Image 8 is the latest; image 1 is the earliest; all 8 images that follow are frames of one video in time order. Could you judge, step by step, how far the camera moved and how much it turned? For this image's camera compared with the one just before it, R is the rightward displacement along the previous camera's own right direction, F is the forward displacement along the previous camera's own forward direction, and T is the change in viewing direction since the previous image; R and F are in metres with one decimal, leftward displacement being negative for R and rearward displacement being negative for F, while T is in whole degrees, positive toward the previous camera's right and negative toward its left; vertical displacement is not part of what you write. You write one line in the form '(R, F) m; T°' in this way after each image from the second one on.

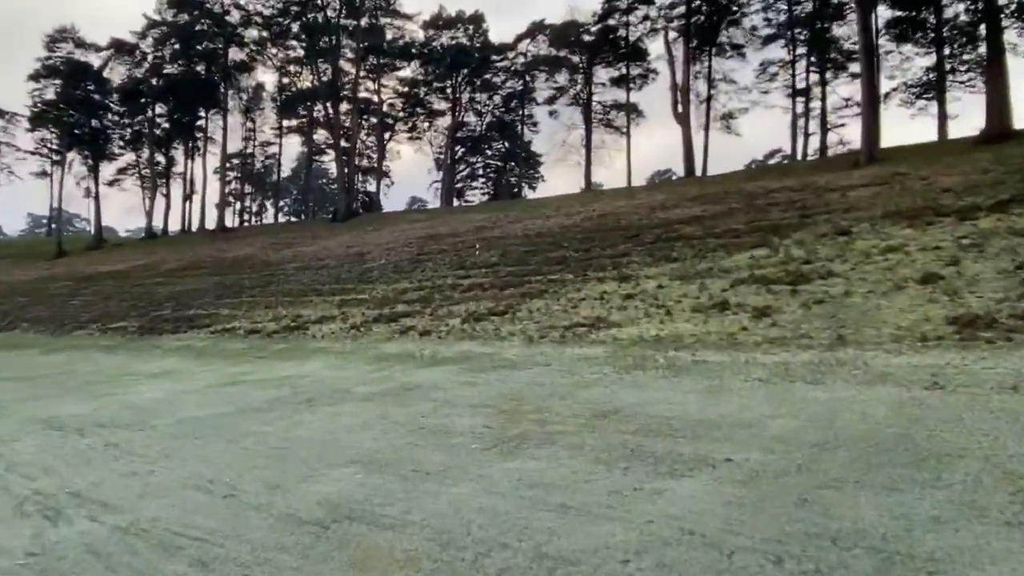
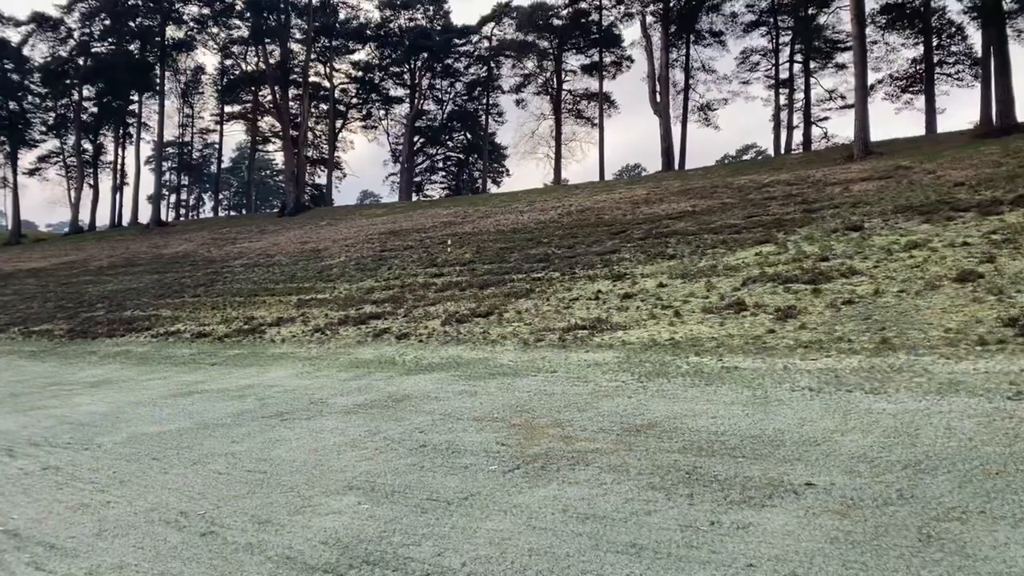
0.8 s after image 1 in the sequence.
(-0.3, +0.6) m; +3°
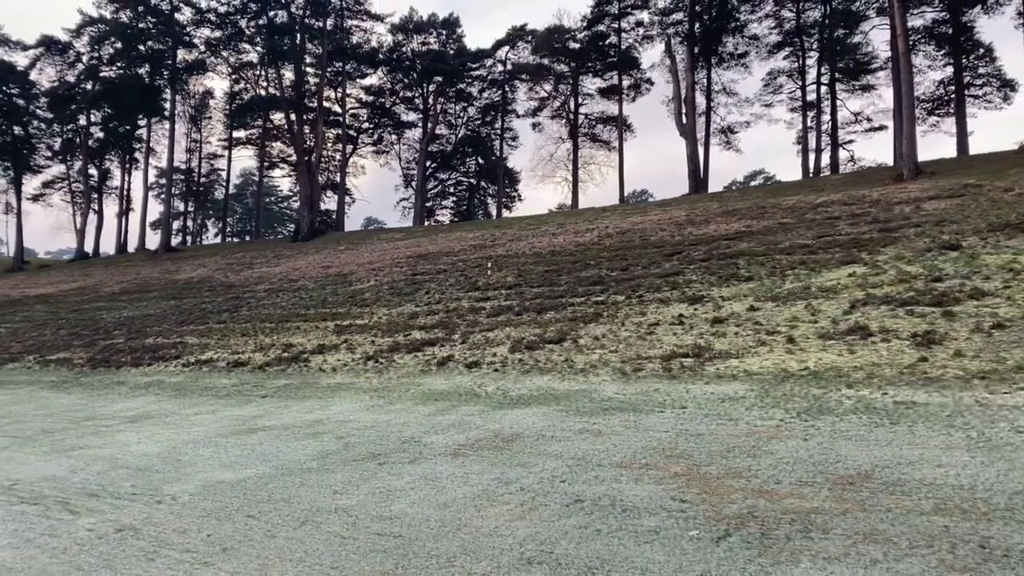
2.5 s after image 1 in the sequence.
(-0.8, +0.8) m; 0°
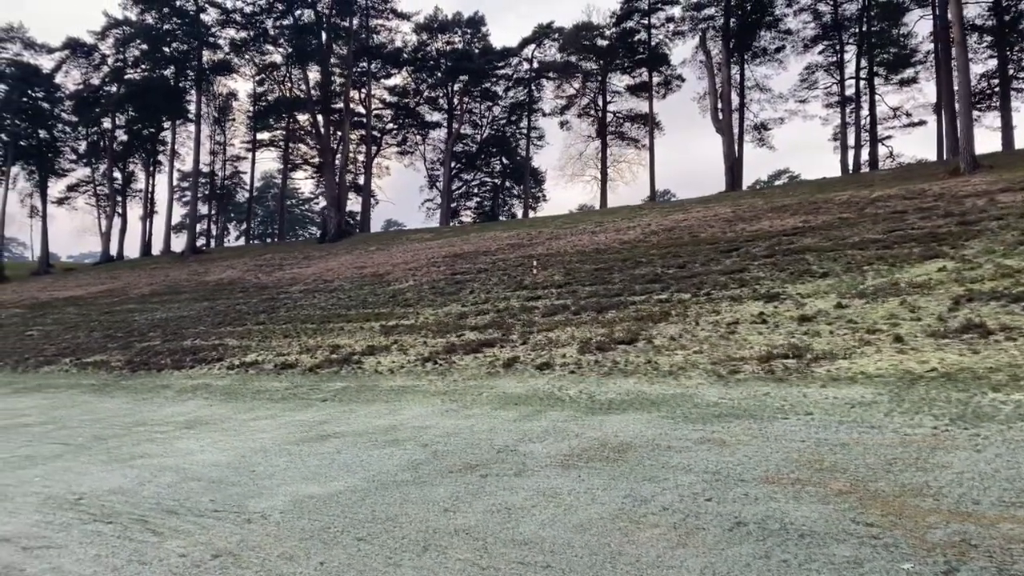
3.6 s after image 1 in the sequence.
(-0.5, +0.5) m; -1°
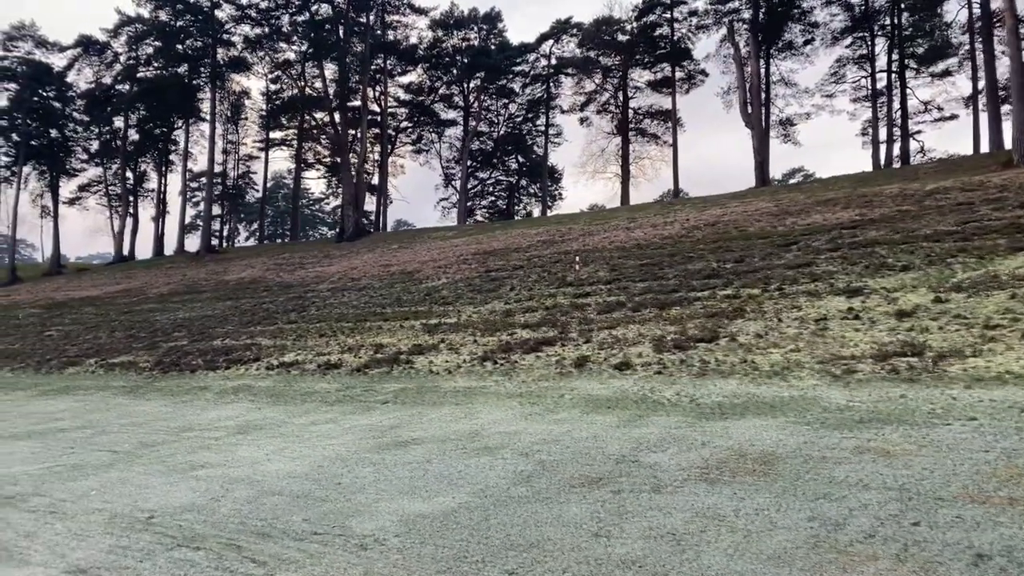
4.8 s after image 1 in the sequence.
(-0.6, +0.6) m; 0°
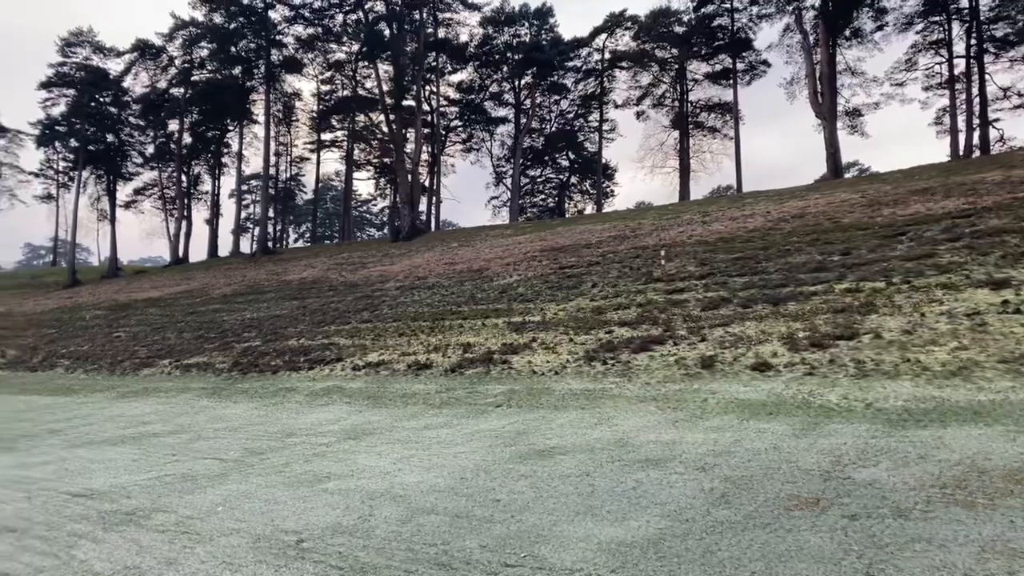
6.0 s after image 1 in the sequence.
(-0.7, +0.5) m; -3°
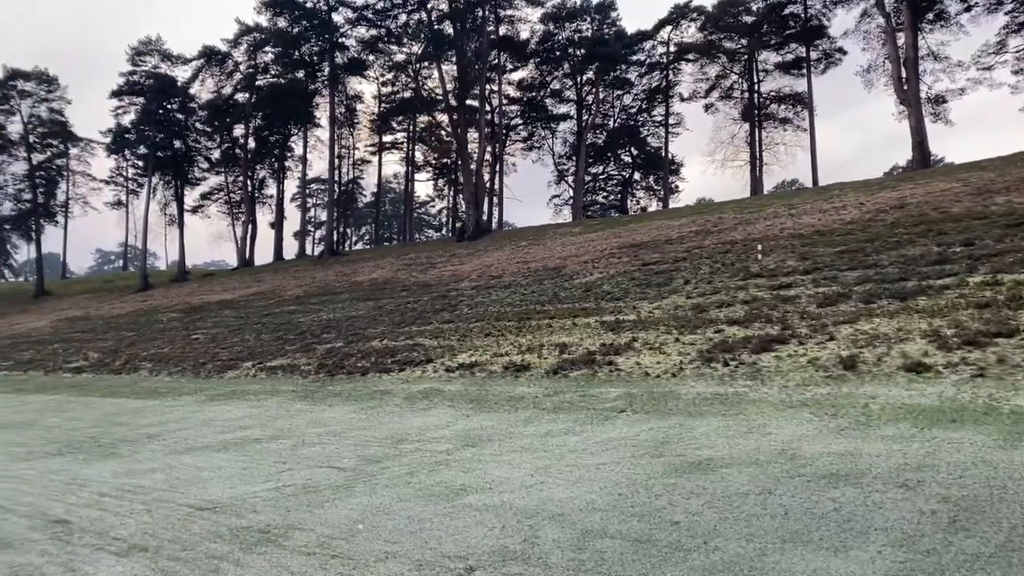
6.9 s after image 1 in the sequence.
(-0.5, +0.4) m; -4°
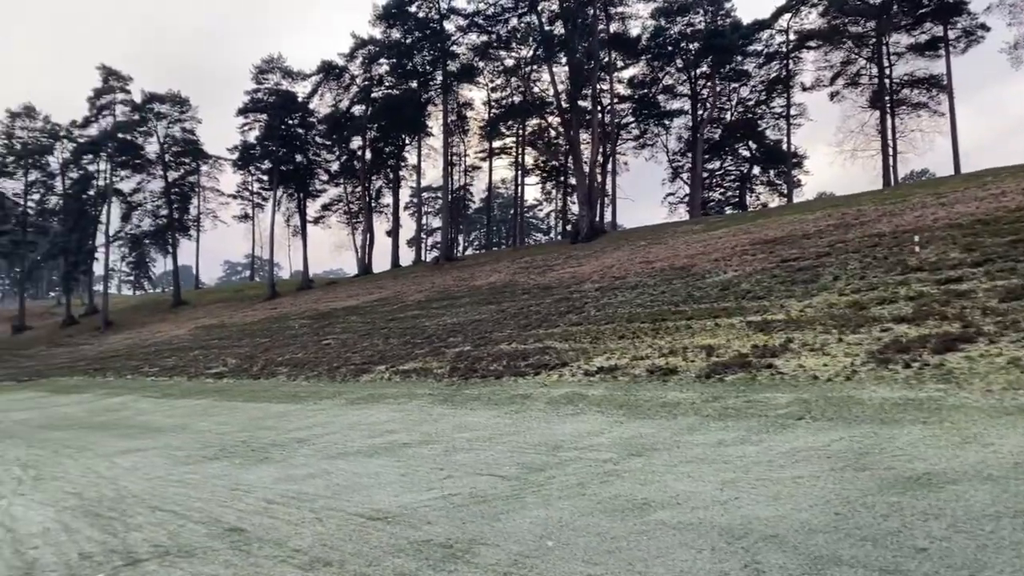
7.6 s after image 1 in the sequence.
(-0.4, +0.3) m; -8°
